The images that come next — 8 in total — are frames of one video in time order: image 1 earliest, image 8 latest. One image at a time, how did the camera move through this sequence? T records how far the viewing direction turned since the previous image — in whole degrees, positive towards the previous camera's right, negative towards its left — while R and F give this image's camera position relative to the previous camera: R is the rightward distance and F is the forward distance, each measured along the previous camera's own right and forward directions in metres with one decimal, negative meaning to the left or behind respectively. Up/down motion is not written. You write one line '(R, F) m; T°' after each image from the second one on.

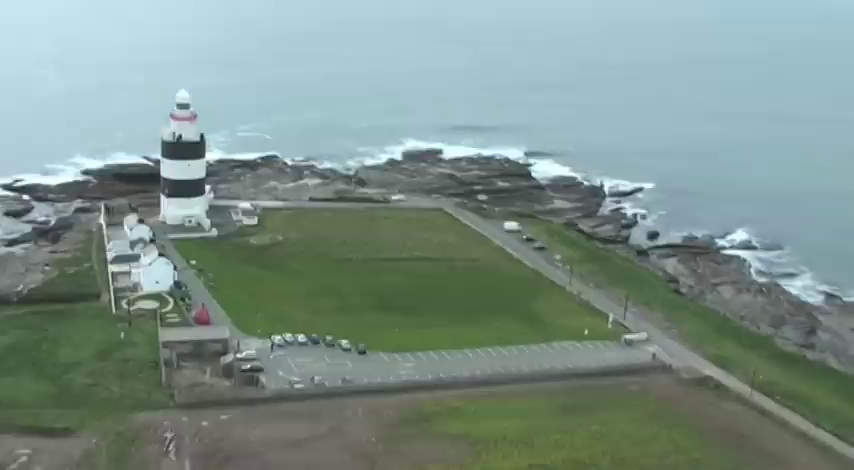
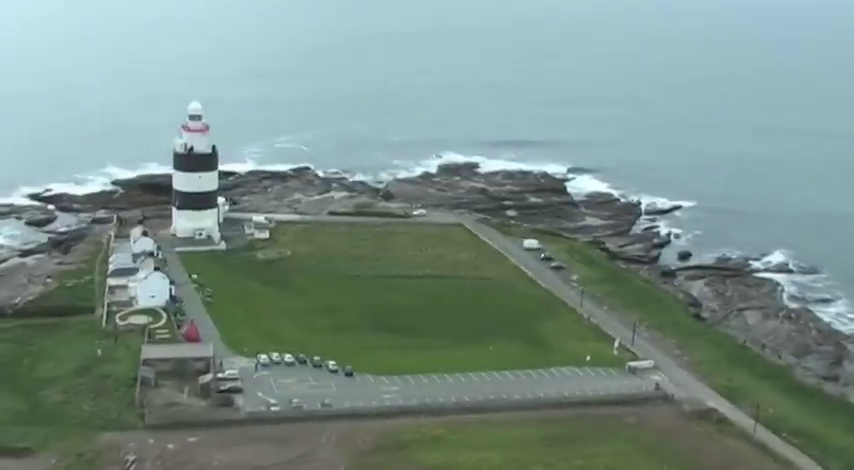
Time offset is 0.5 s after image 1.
(+2.9, +1.5) m; -4°
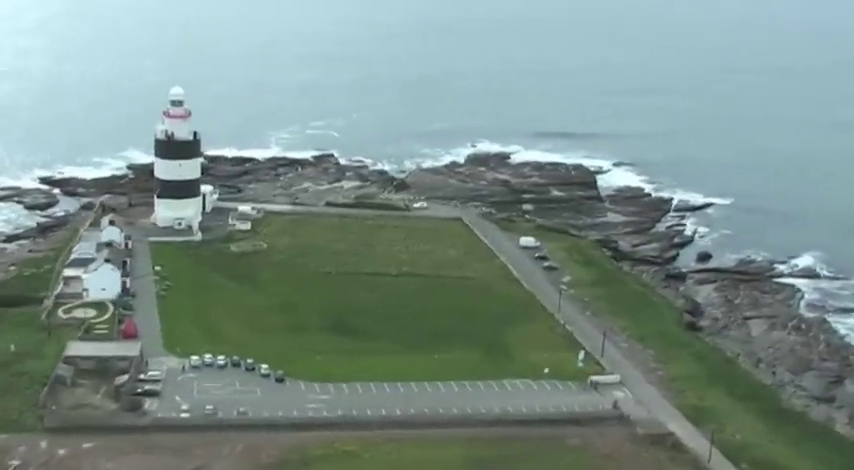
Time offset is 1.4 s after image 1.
(+5.4, +3.0) m; -5°
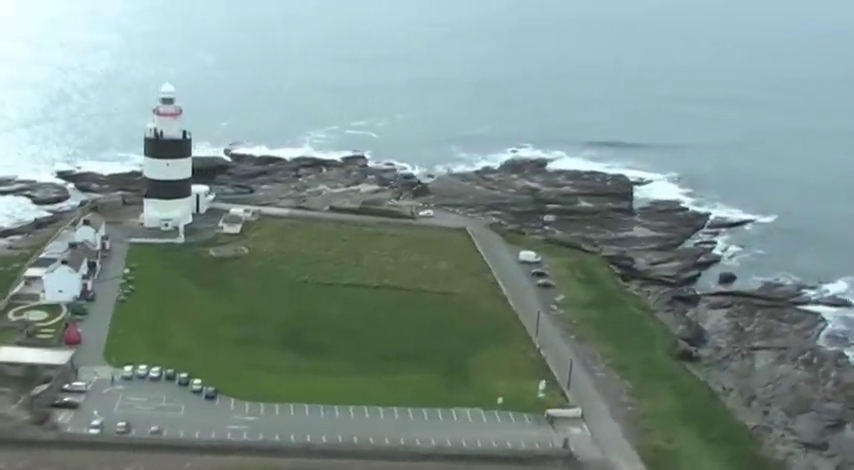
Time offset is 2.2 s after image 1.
(+4.9, +2.8) m; -5°
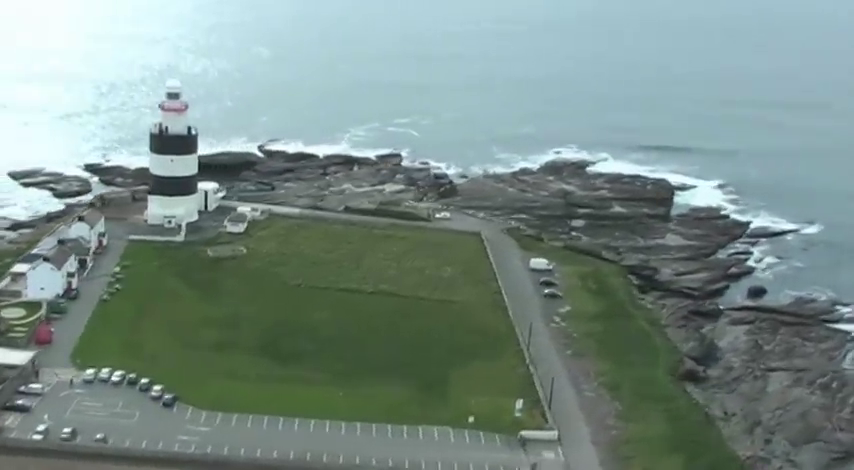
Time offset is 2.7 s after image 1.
(+3.5, +2.0) m; -4°
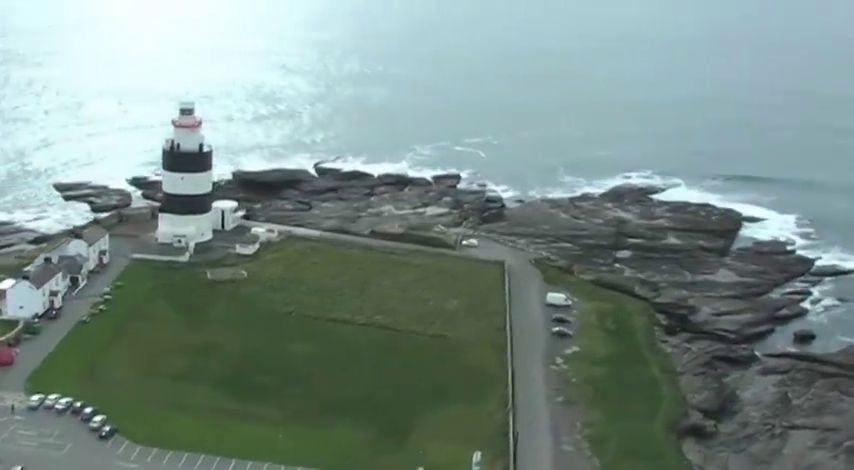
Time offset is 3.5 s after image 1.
(+5.1, +2.9) m; -7°
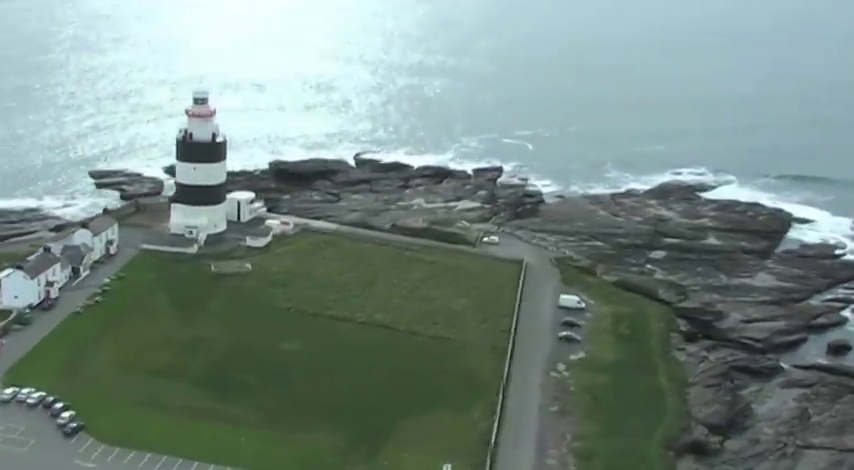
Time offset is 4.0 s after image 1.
(+3.1, +1.7) m; -5°
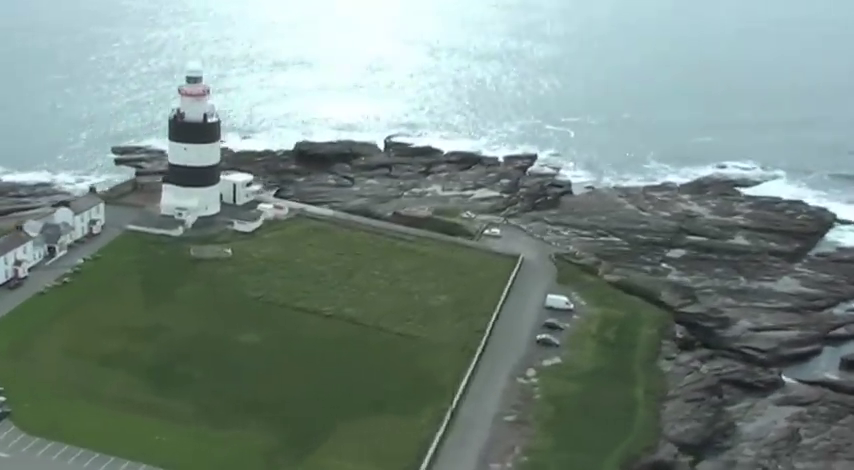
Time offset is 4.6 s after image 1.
(+4.2, +2.2) m; -5°
